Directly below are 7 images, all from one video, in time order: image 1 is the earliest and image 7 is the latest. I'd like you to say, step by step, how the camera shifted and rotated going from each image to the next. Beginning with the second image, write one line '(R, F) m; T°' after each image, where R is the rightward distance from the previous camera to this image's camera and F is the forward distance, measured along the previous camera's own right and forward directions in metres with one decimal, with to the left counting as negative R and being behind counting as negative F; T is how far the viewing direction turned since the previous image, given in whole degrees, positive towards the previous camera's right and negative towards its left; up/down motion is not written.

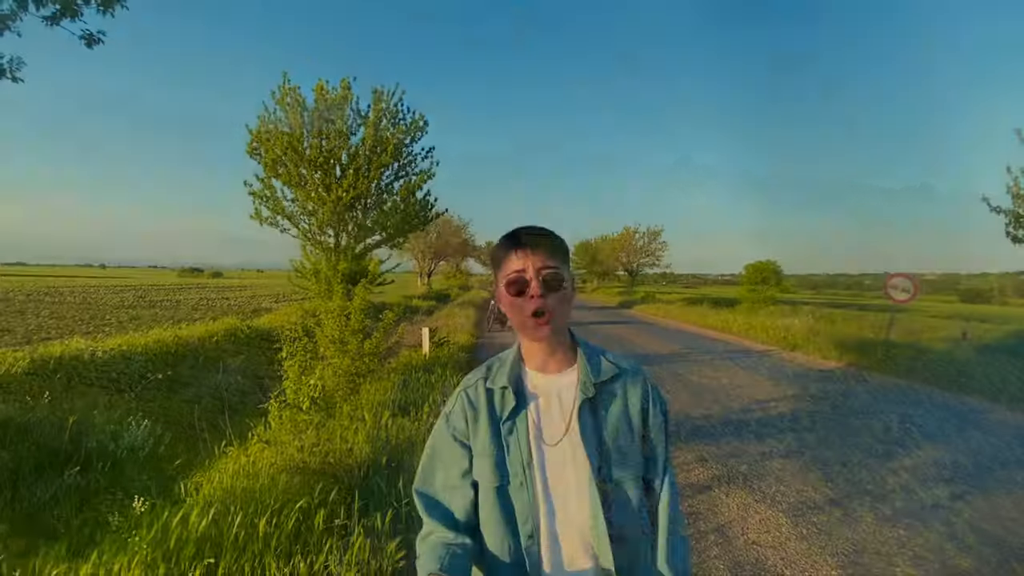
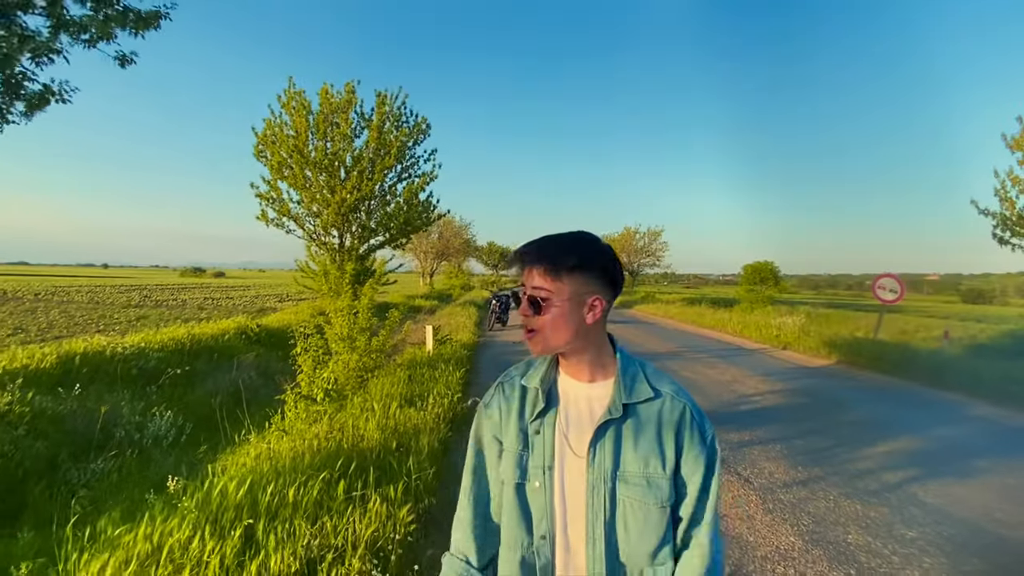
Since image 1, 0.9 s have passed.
(0.0, -0.4) m; 0°
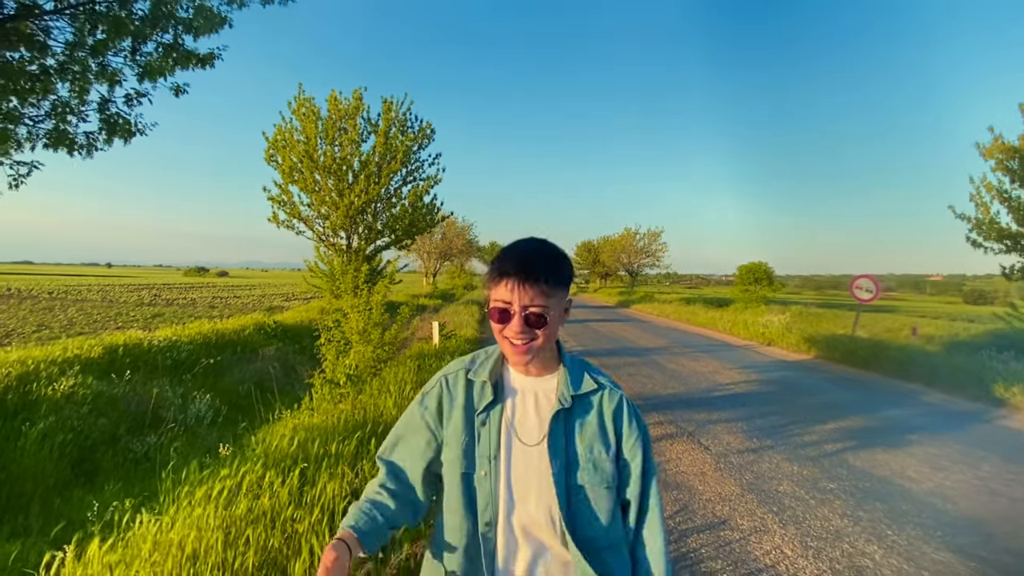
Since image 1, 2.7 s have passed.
(0.0, -0.9) m; 0°
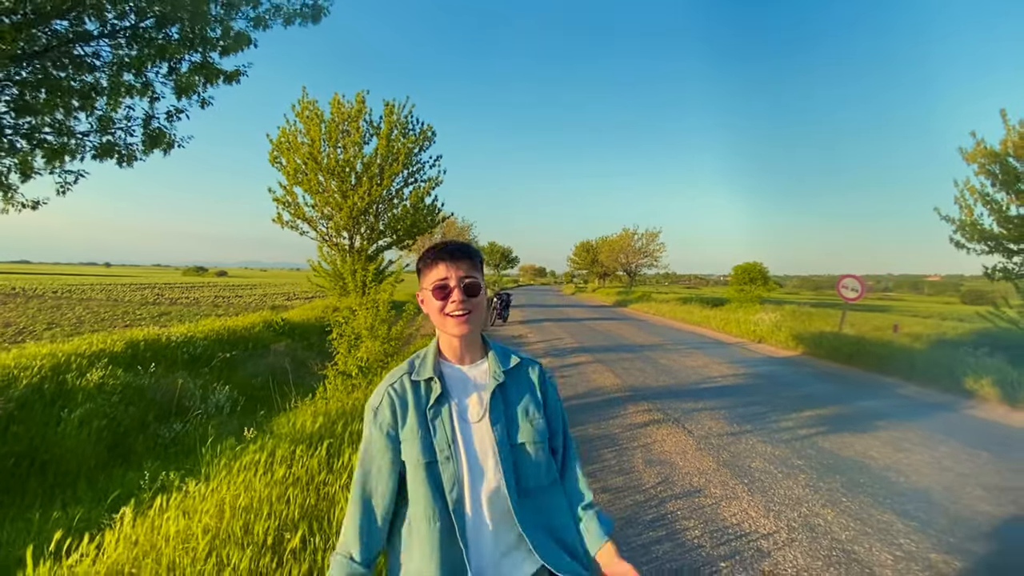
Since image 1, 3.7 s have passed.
(0.0, -0.5) m; 0°
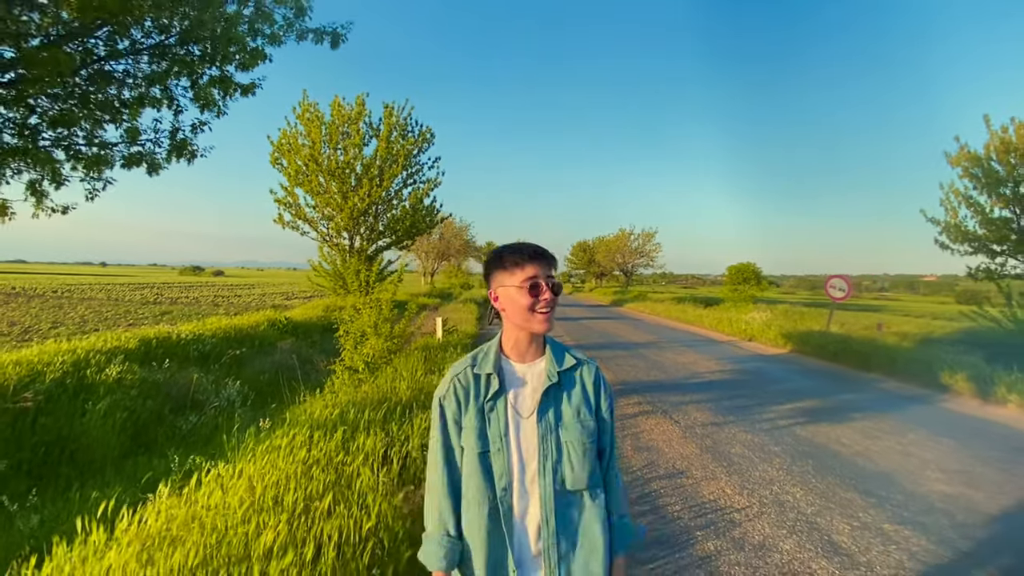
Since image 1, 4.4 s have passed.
(0.0, -0.4) m; 0°
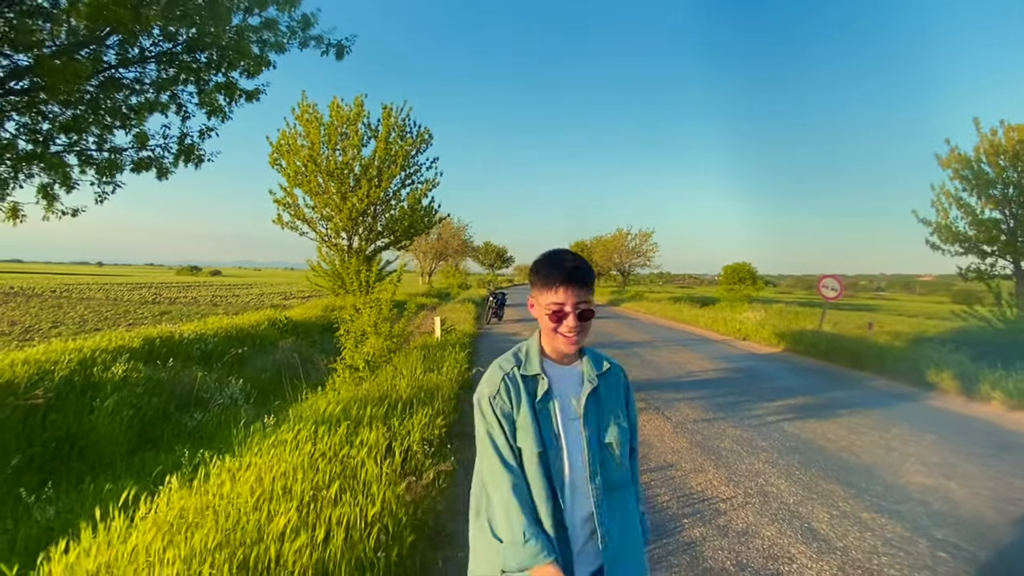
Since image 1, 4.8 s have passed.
(0.0, -0.2) m; 0°
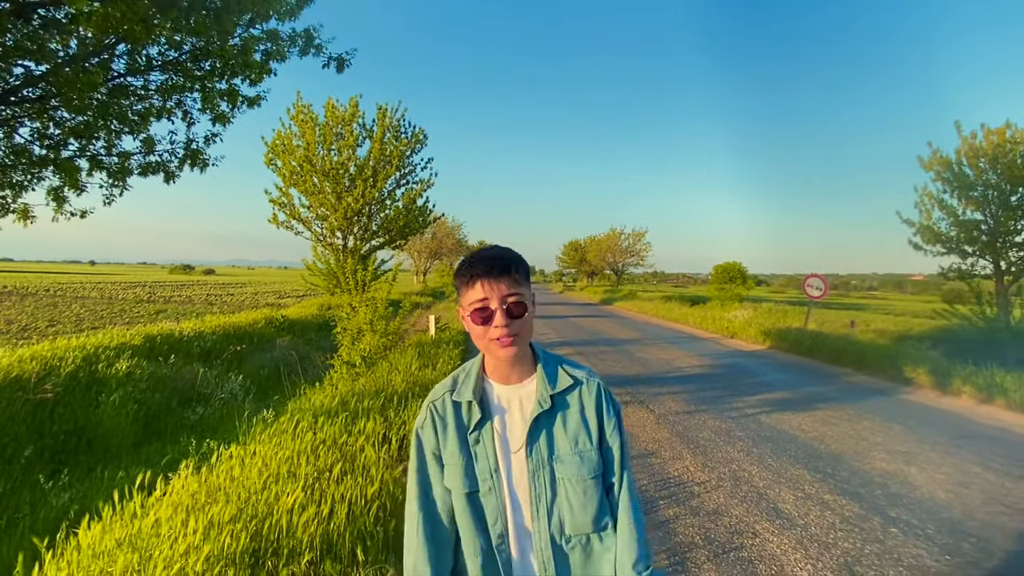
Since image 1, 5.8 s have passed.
(0.0, -0.3) m; +1°
